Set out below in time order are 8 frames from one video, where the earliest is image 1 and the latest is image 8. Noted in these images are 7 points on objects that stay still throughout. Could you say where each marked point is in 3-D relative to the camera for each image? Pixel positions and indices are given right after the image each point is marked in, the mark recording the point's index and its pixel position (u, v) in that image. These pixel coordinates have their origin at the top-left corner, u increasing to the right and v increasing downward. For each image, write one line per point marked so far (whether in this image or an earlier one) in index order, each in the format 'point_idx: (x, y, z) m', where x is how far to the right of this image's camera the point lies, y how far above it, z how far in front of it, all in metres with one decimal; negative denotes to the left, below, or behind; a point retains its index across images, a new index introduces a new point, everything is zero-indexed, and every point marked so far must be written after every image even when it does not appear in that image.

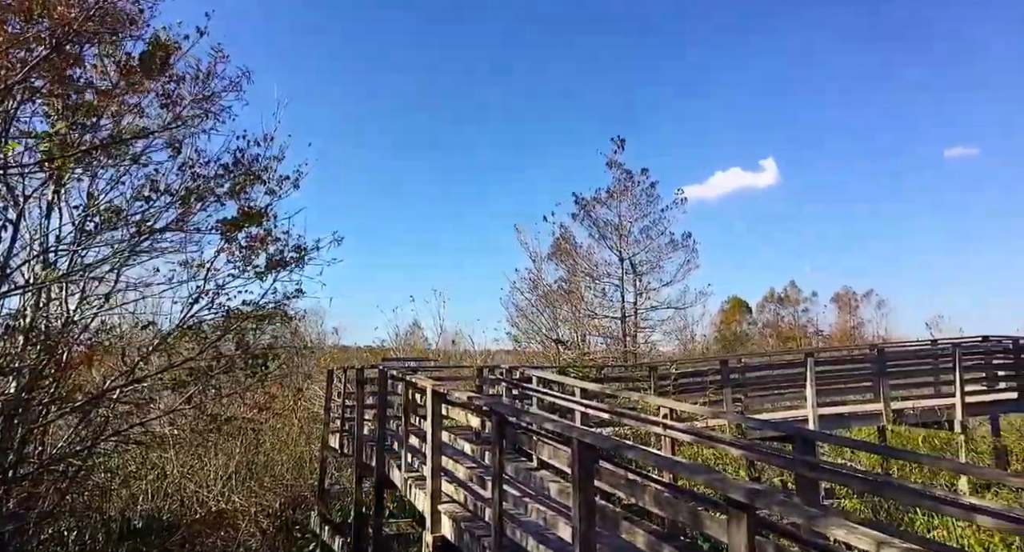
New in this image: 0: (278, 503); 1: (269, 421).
0: (-4.4, -4.5, +13.2) m
1: (-4.7, -2.9, +13.3) m
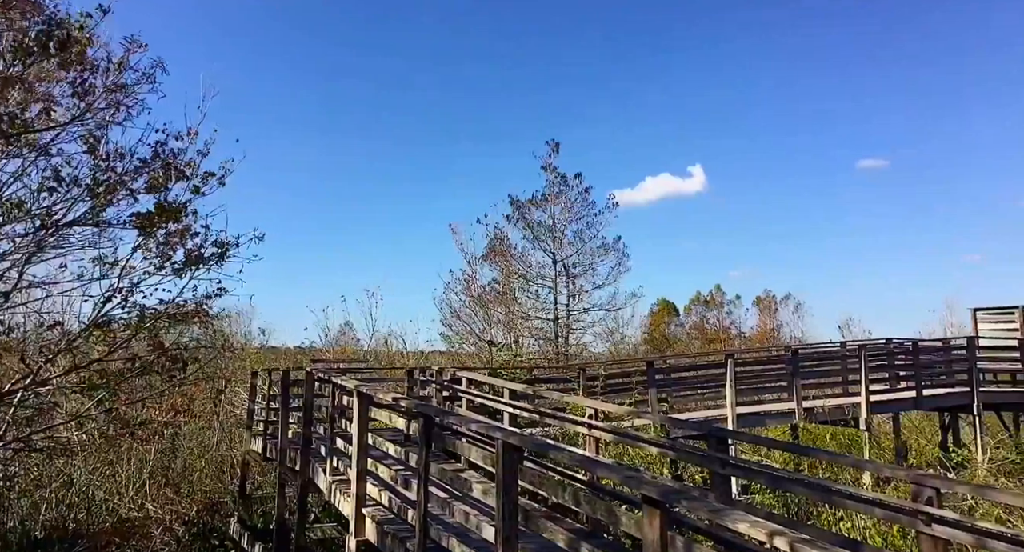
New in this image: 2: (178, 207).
0: (-6.1, -4.5, +12.9) m
1: (-6.4, -2.9, +13.0) m
2: (-4.4, +0.9, +8.8) m
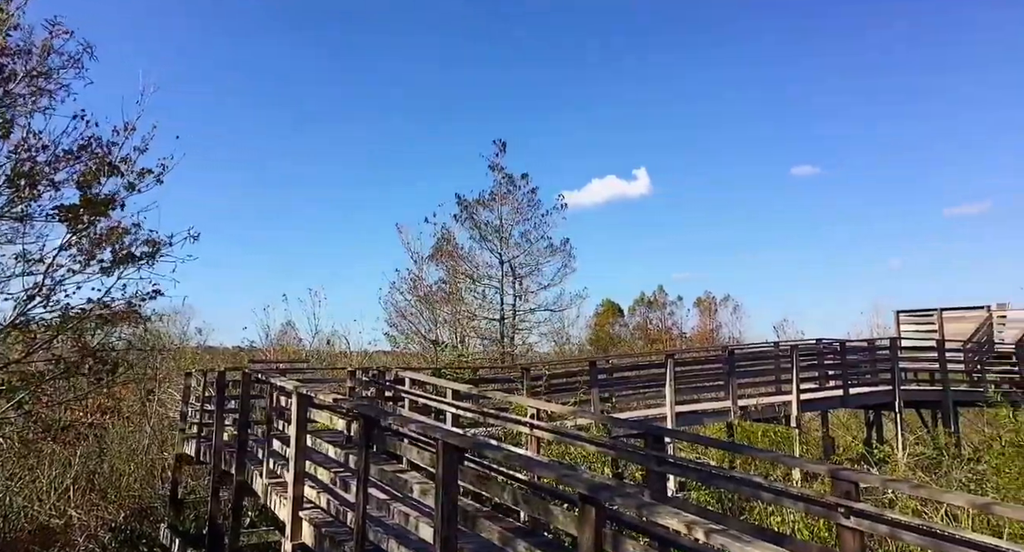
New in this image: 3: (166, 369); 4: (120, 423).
0: (-7.4, -4.5, +12.6) m
1: (-7.7, -2.9, +12.7) m
2: (-5.3, +0.9, +8.6) m
3: (-8.7, -2.3, +16.6) m
4: (-7.6, -2.8, +12.9) m
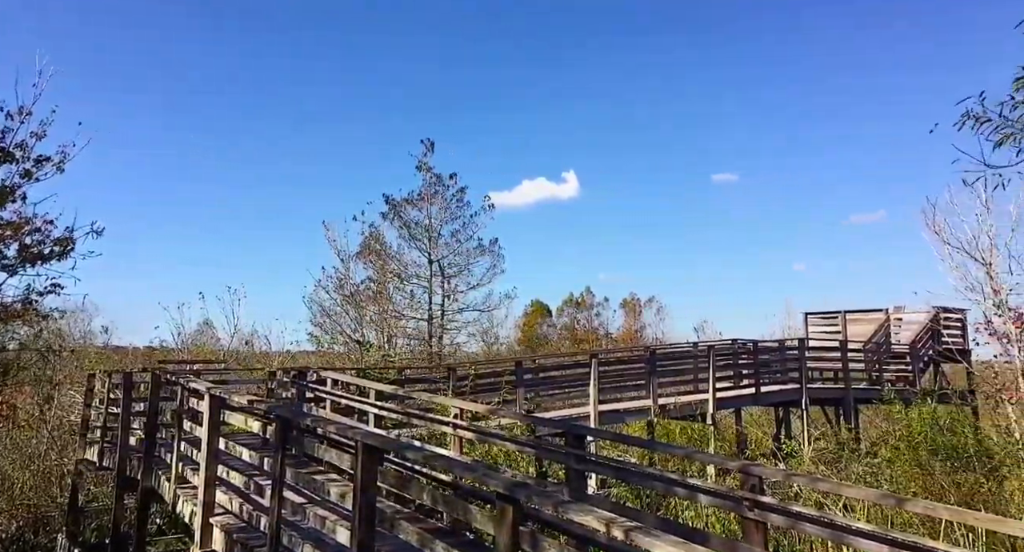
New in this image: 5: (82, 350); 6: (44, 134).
0: (-9.1, -4.4, +11.8) m
1: (-9.3, -2.8, +11.9) m
2: (-6.5, +1.0, +8.1) m
3: (-10.8, -2.2, +15.7) m
4: (-9.2, -2.8, +12.1) m
5: (-12.8, -2.2, +19.5) m
6: (-8.0, +2.4, +11.3) m
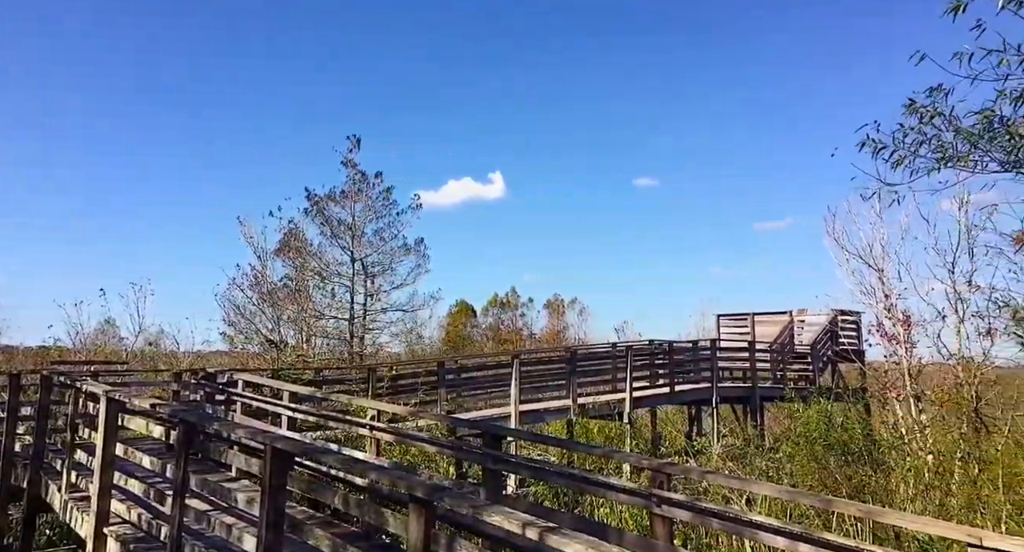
0: (-10.7, -4.3, +10.7) m
1: (-11.0, -2.7, +10.8) m
2: (-7.7, +1.1, +7.3) m
3: (-12.8, -2.1, +14.4) m
4: (-10.9, -2.7, +11.0) m
5: (-15.3, -2.0, +17.9) m
6: (-9.6, +2.5, +10.4) m
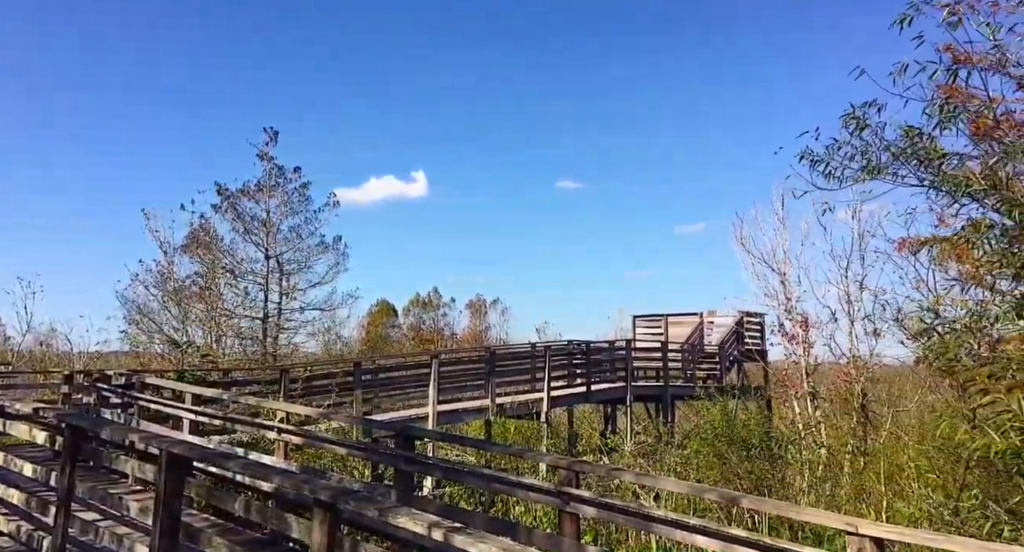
0: (-12.3, -4.2, +9.4) m
1: (-12.6, -2.5, +9.4) m
2: (-8.9, +1.2, +6.3) m
3: (-14.8, -1.9, +12.8) m
4: (-12.5, -2.5, +9.6) m
5: (-17.7, -1.8, +16.0) m
6: (-11.0, +2.6, +9.1) m
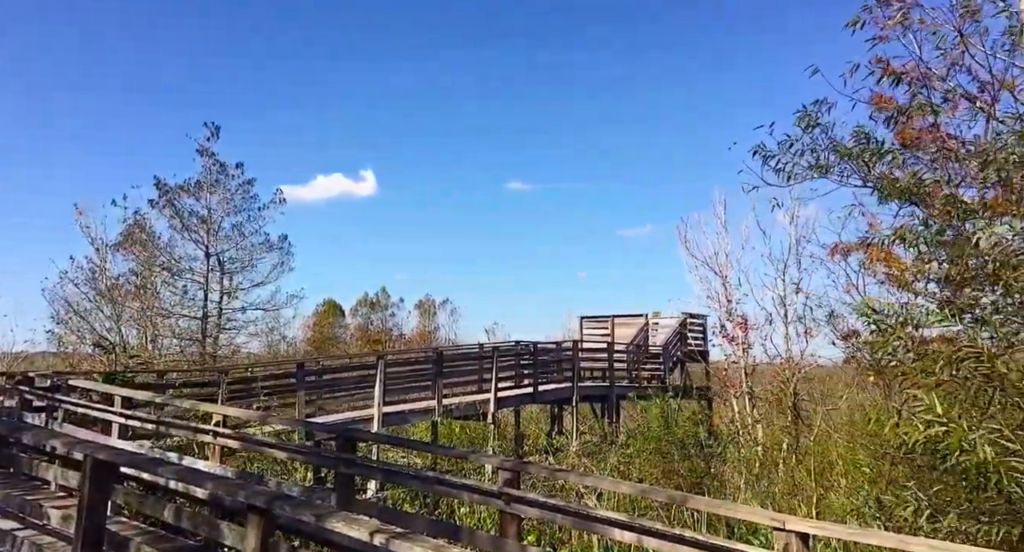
0: (-13.3, -4.1, +8.3) m
1: (-13.5, -2.4, +8.3) m
2: (-9.5, +1.2, +5.6) m
3: (-16.0, -1.8, +11.5) m
4: (-13.4, -2.4, +8.5) m
5: (-19.1, -1.7, +14.5) m
6: (-11.9, +2.7, +8.2) m
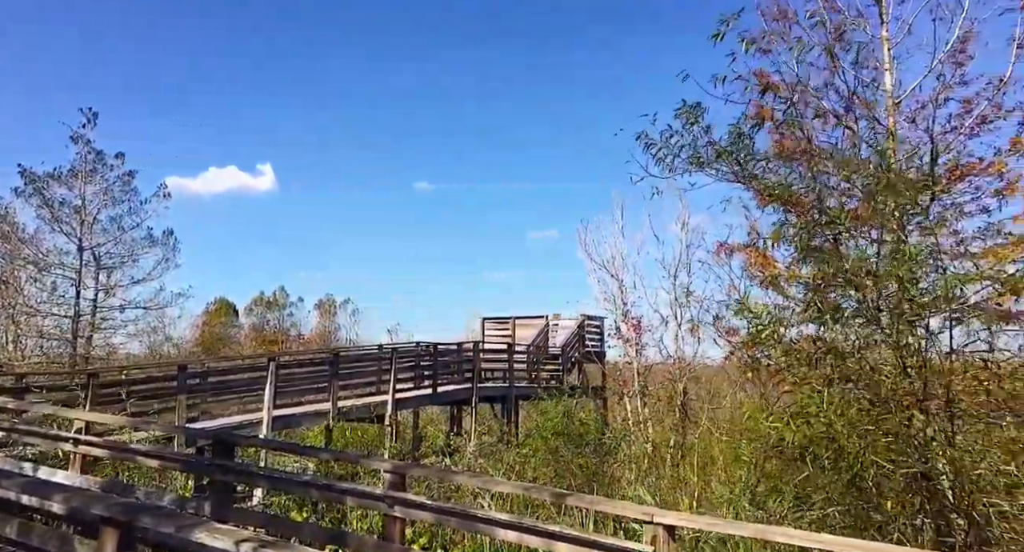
0: (-14.9, -3.8, +6.0) m
1: (-15.0, -2.1, +6.0) m
2: (-10.7, +1.5, +3.8) m
3: (-17.9, -1.5, +8.8) m
4: (-15.0, -2.1, +6.2) m
5: (-21.4, -1.3, +11.3) m
6: (-13.4, +3.0, +6.1) m
